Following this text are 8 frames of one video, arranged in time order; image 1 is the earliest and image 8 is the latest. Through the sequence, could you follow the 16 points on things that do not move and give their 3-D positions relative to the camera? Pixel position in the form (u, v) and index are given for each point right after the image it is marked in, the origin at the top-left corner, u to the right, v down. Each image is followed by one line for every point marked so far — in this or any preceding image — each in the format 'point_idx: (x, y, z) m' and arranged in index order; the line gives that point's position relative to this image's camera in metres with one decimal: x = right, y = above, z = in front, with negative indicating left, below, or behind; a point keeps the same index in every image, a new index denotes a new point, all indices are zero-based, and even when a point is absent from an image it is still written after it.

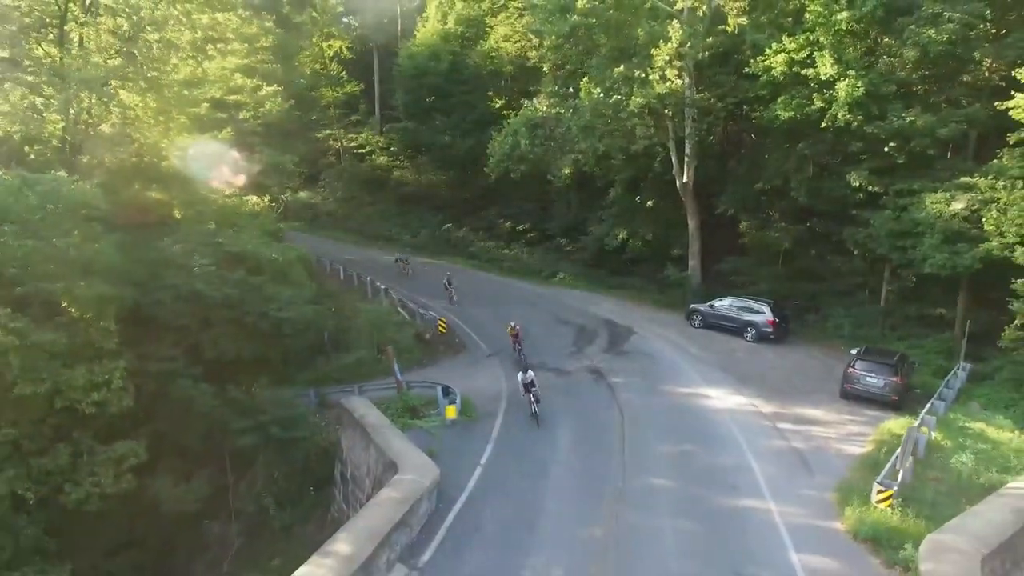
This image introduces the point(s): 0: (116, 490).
0: (-8.5, -4.4, +11.4) m
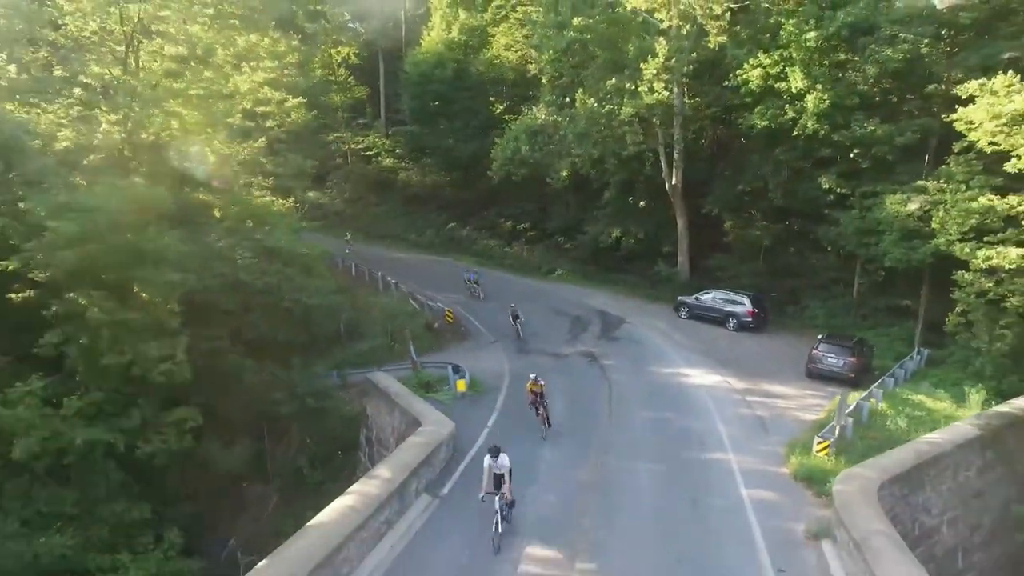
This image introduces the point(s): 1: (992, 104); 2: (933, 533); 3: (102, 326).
0: (-8.5, -4.1, +13.5) m
1: (+15.2, +5.8, +16.8) m
2: (+8.5, -5.1, +10.7) m
3: (-9.4, -0.8, +12.3) m
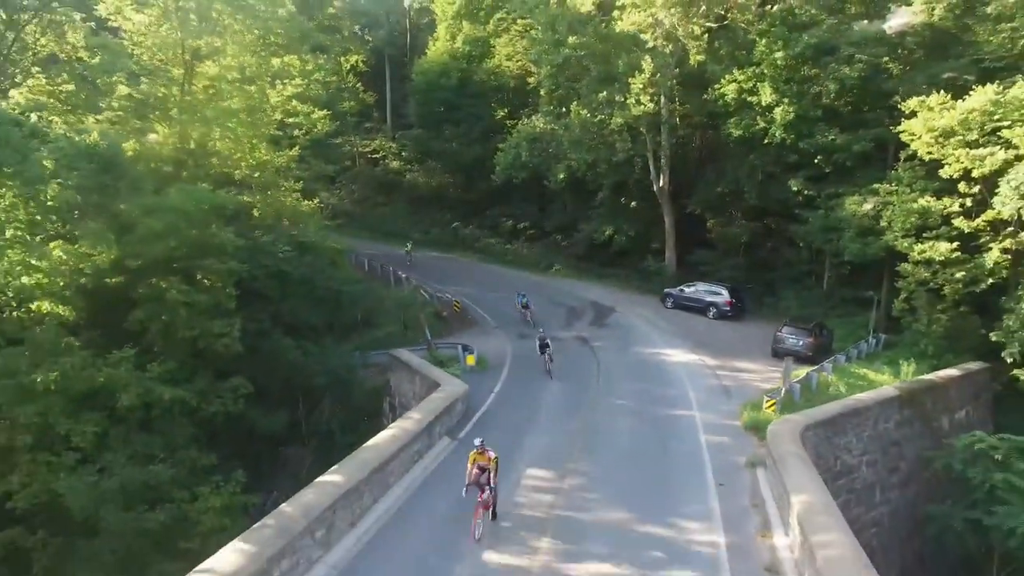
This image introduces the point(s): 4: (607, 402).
0: (-8.4, -3.7, +16.3) m
1: (+15.2, +6.2, +19.5) m
2: (+8.6, -4.7, +13.4) m
3: (-9.3, -0.4, +15.0) m
4: (+3.0, -3.5, +16.7) m
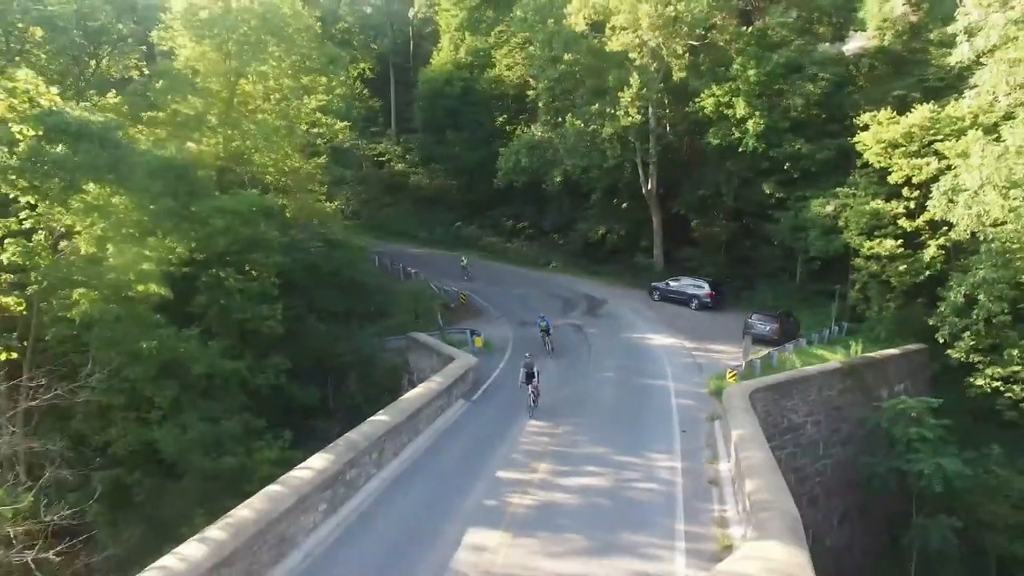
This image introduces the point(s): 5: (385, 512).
0: (-8.3, -3.3, +19.1) m
1: (+15.3, +6.6, +22.5) m
2: (+8.7, -4.3, +16.3) m
3: (-9.2, -0.1, +17.8) m
4: (+3.1, -3.2, +19.6) m
5: (-2.4, -4.2, +10.1) m
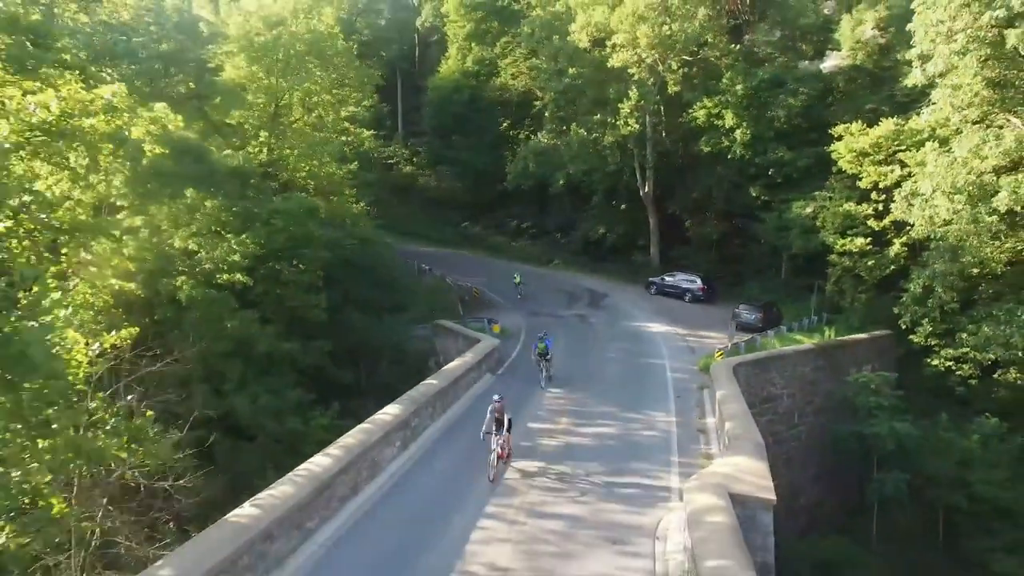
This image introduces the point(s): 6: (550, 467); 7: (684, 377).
0: (-7.6, -3.0, +21.7) m
1: (+16.0, +6.9, +25.3) m
2: (+9.4, -4.0, +19.1) m
3: (-8.5, +0.2, +20.5) m
4: (+3.7, -2.8, +22.4) m
5: (-1.6, -3.9, +12.8) m
6: (+0.9, -4.0, +12.0) m
7: (+6.3, -3.2, +19.6) m
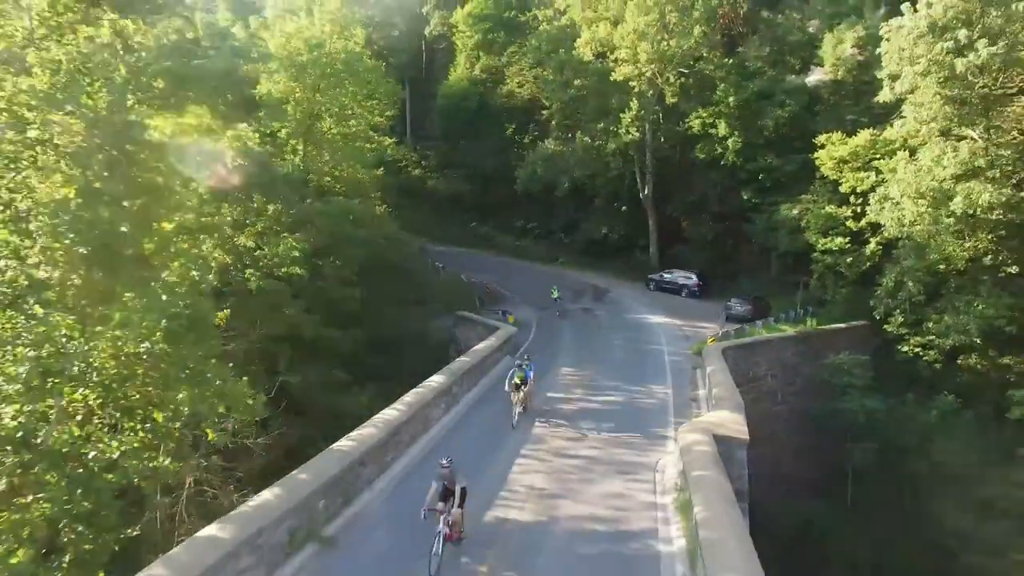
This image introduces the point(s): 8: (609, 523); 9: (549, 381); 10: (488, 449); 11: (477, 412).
0: (-7.0, -2.7, +24.3) m
1: (+16.6, +7.2, +28.0) m
2: (+10.1, -3.7, +21.7) m
3: (-7.9, +0.5, +23.1) m
4: (+4.4, -2.6, +24.9) m
5: (-0.9, -3.6, +15.4) m
6: (+1.5, -3.7, +14.6) m
7: (+6.9, -3.0, +22.2) m
8: (+1.8, -4.3, +9.9) m
9: (+1.3, -3.3, +18.9) m
10: (-0.6, -3.9, +13.1) m
11: (-1.0, -3.6, +15.6) m
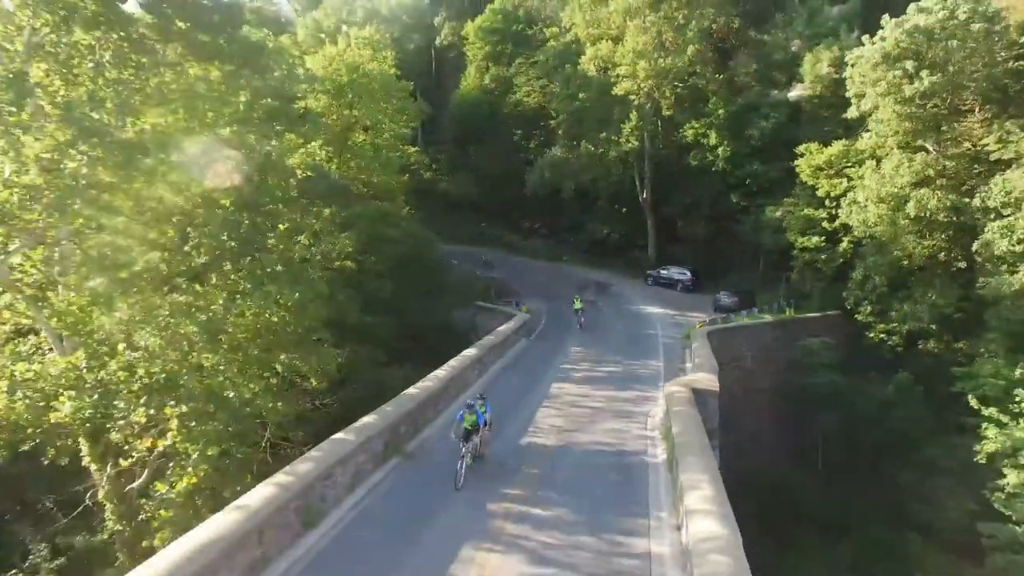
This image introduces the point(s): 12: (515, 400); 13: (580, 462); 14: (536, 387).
0: (-6.2, -2.3, +27.7) m
1: (+17.3, +7.5, +31.4) m
2: (+10.8, -3.3, +25.1) m
3: (-7.1, +0.9, +26.5) m
4: (+5.1, -2.2, +28.4) m
5: (-0.3, -3.2, +18.8) m
6: (+2.2, -3.4, +18.0) m
7: (+7.6, -2.6, +25.6) m
8: (+2.5, -3.9, +13.3) m
9: (+2.0, -2.9, +22.3) m
10: (+0.1, -3.5, +16.5) m
11: (-0.3, -3.2, +19.0) m
12: (+0.1, -3.5, +16.7) m
13: (+1.6, -4.0, +12.4) m
14: (+0.9, -3.3, +18.0) m
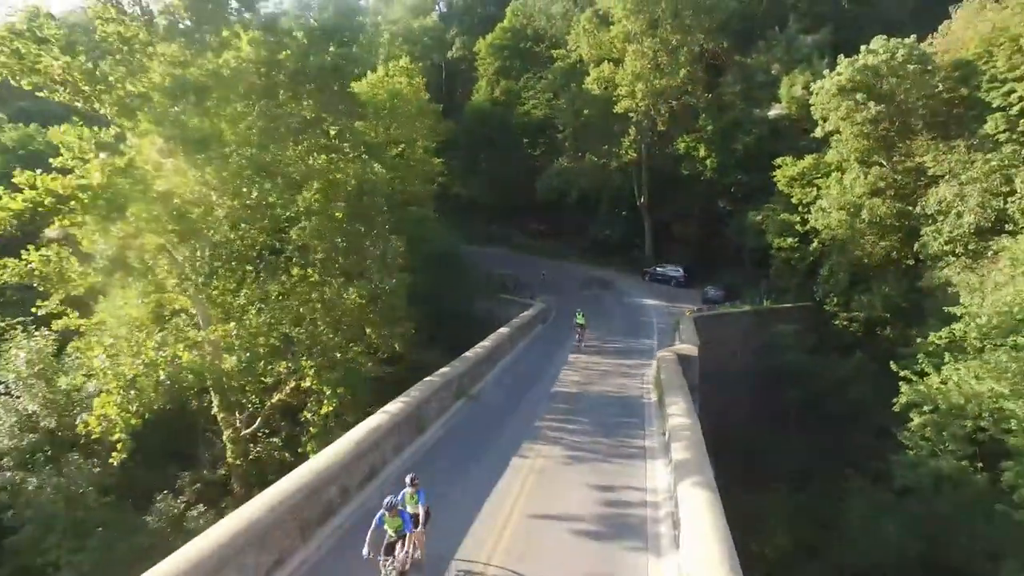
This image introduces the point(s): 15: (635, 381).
0: (-5.3, -2.0, +32.3) m
1: (+18.3, +7.9, +36.1) m
2: (+11.8, -3.0, +29.8) m
3: (-6.2, +1.3, +31.1) m
4: (+6.1, -1.8, +33.0) m
5: (+0.8, -2.9, +23.4) m
6: (+3.2, -3.0, +22.6) m
7: (+8.6, -2.2, +30.3) m
8: (+3.5, -3.5, +17.9) m
9: (+3.0, -2.6, +26.9) m
10: (+1.1, -3.2, +21.1) m
11: (+0.7, -2.9, +23.6) m
12: (+1.1, -3.2, +21.3) m
13: (+2.6, -3.7, +17.0) m
14: (+1.9, -2.9, +22.6) m
15: (+4.4, -3.4, +19.2) m
